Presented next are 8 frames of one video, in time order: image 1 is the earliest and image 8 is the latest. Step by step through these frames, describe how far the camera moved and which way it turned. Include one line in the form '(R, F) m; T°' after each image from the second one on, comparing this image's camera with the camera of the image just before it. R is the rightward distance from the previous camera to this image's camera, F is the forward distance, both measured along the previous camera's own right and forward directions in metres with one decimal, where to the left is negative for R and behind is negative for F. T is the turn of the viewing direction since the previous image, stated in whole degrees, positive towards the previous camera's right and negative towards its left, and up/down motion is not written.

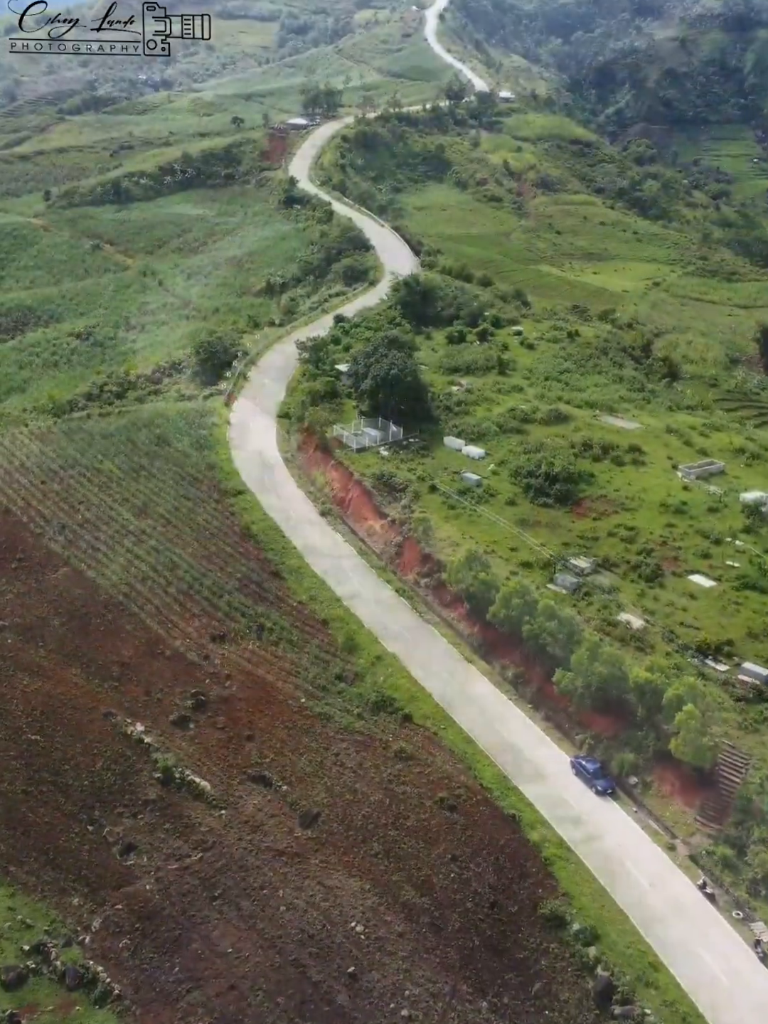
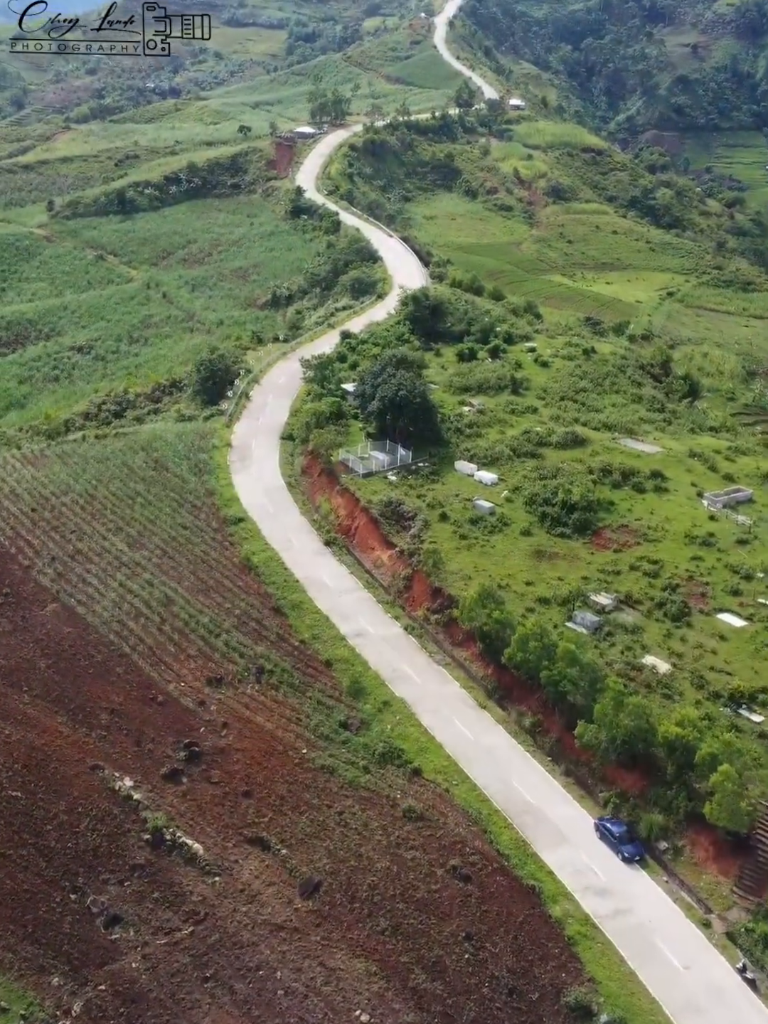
(0.0, +2.4) m; 0°
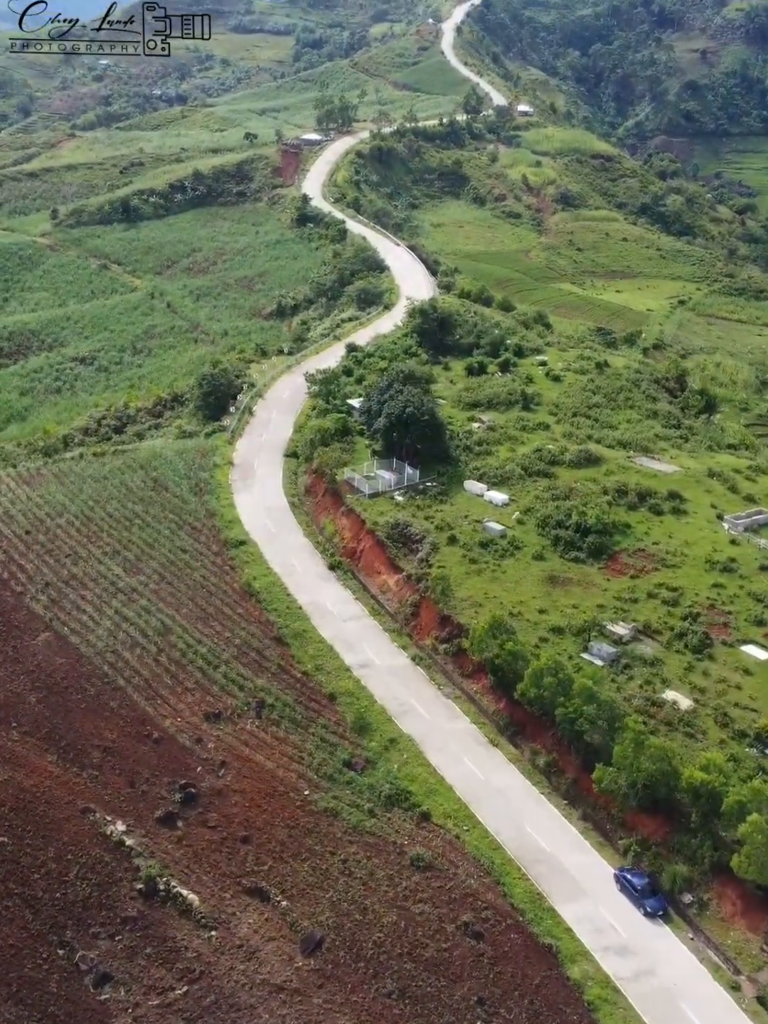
(0.0, +1.6) m; 0°
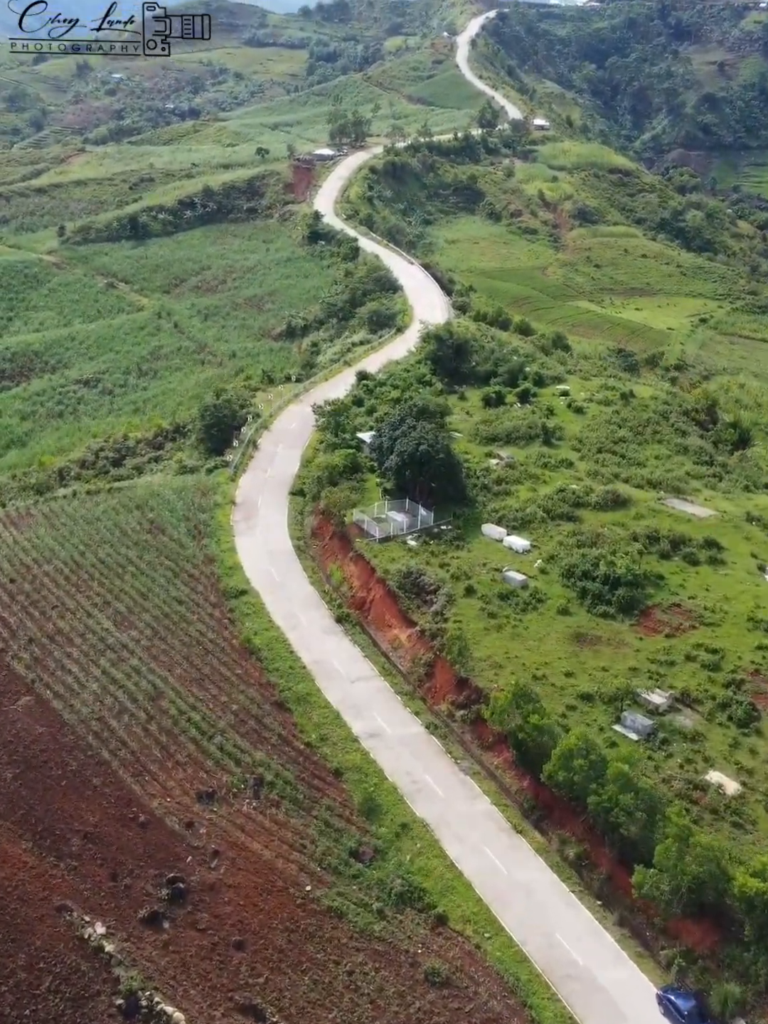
(0.0, +3.2) m; -1°
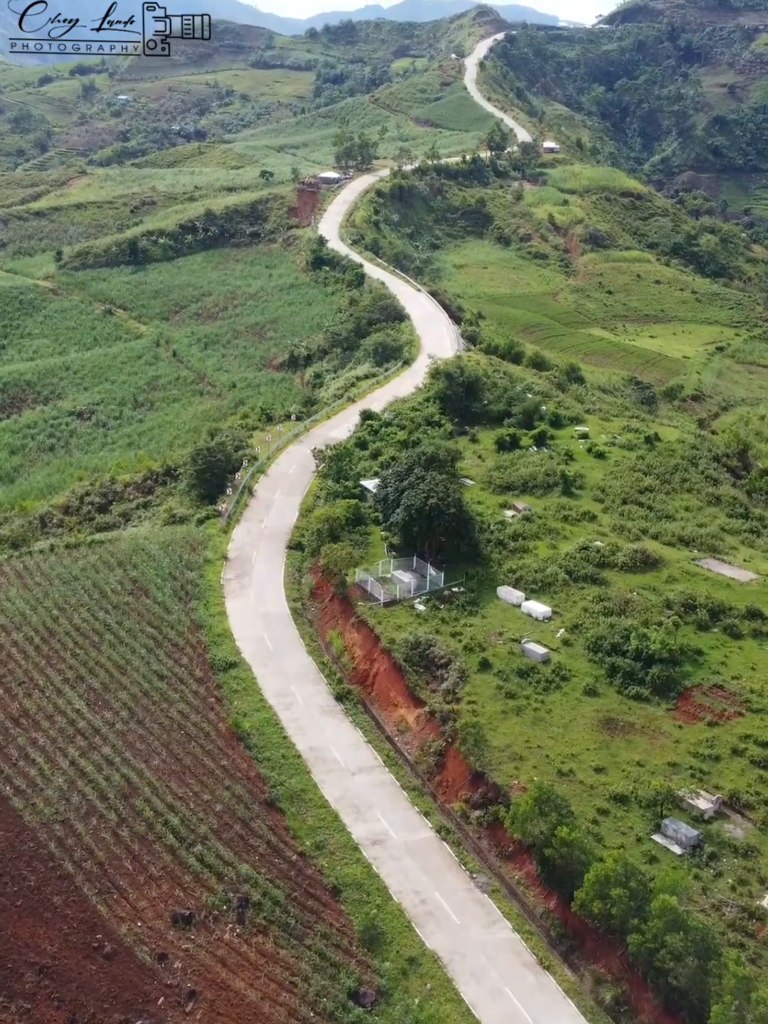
(0.0, +3.9) m; 0°
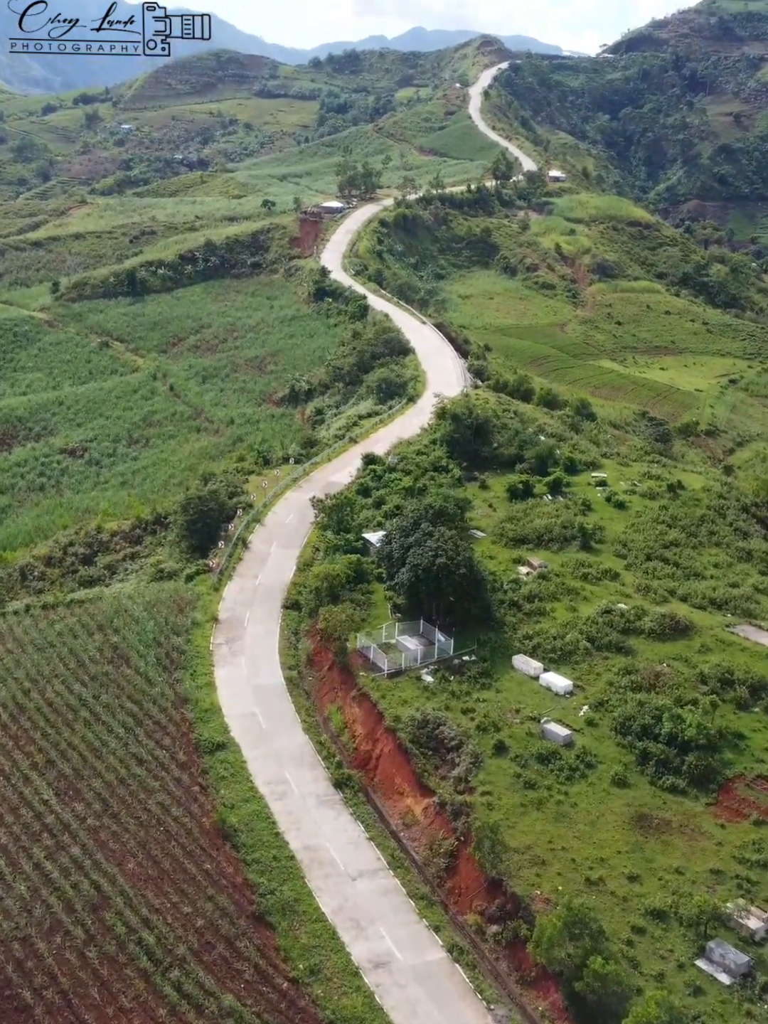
(0.0, +3.3) m; 0°
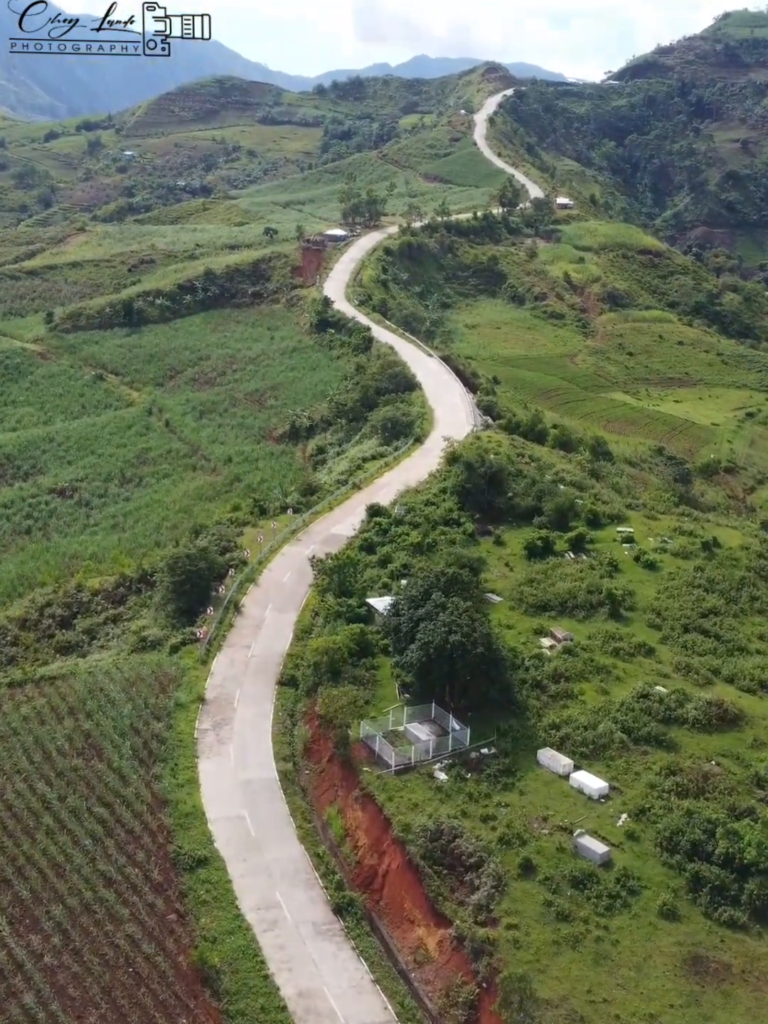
(-0.1, +4.1) m; 0°
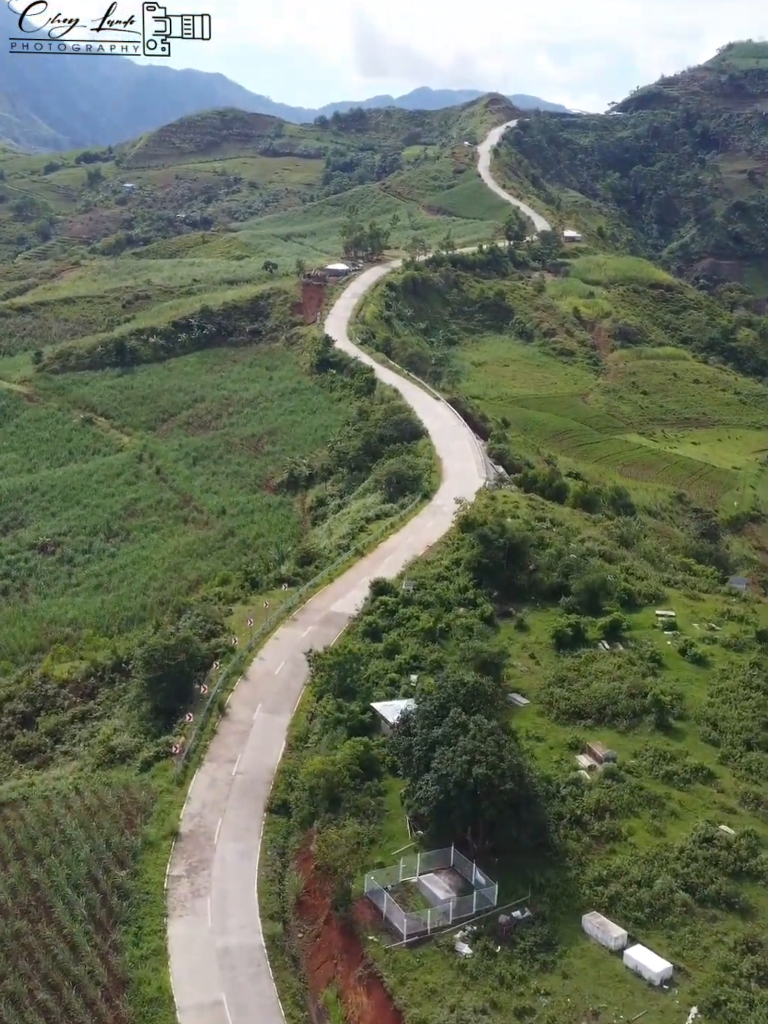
(-0.2, +5.3) m; 0°
